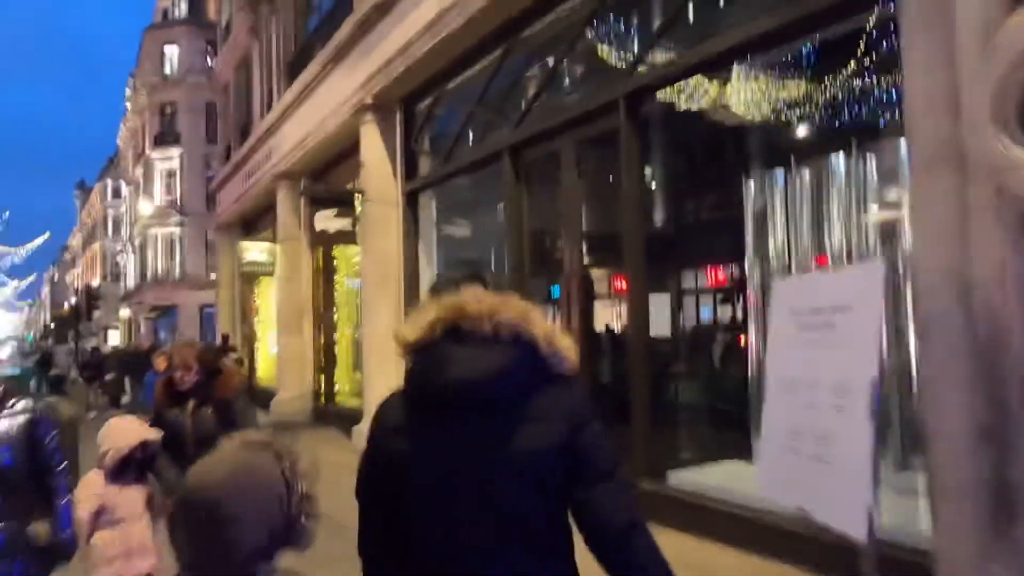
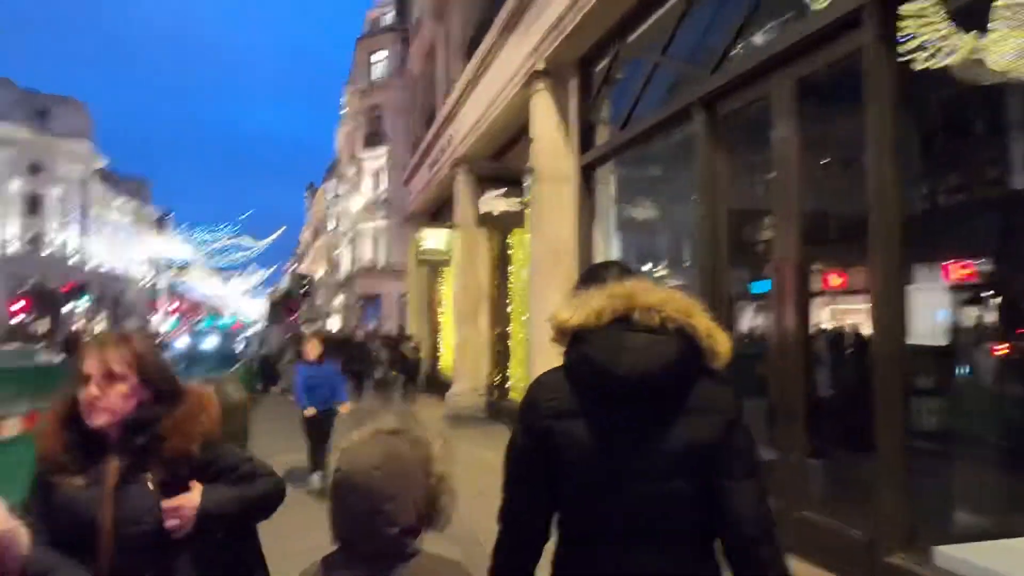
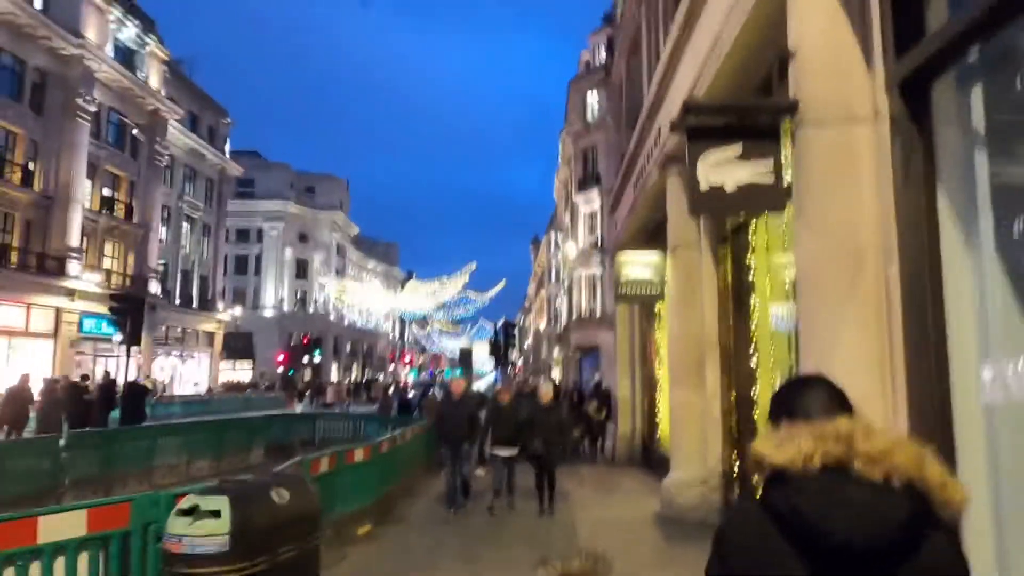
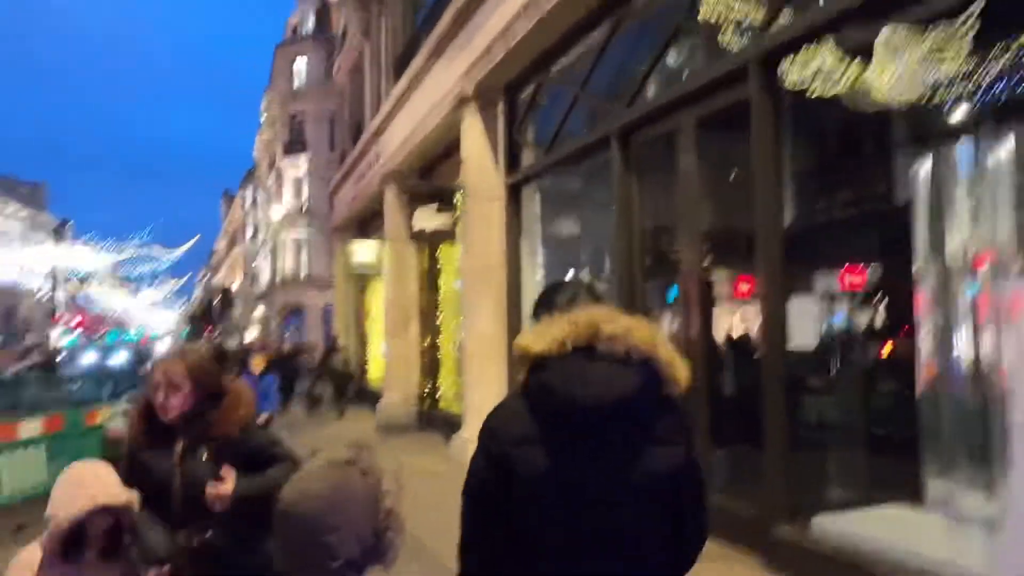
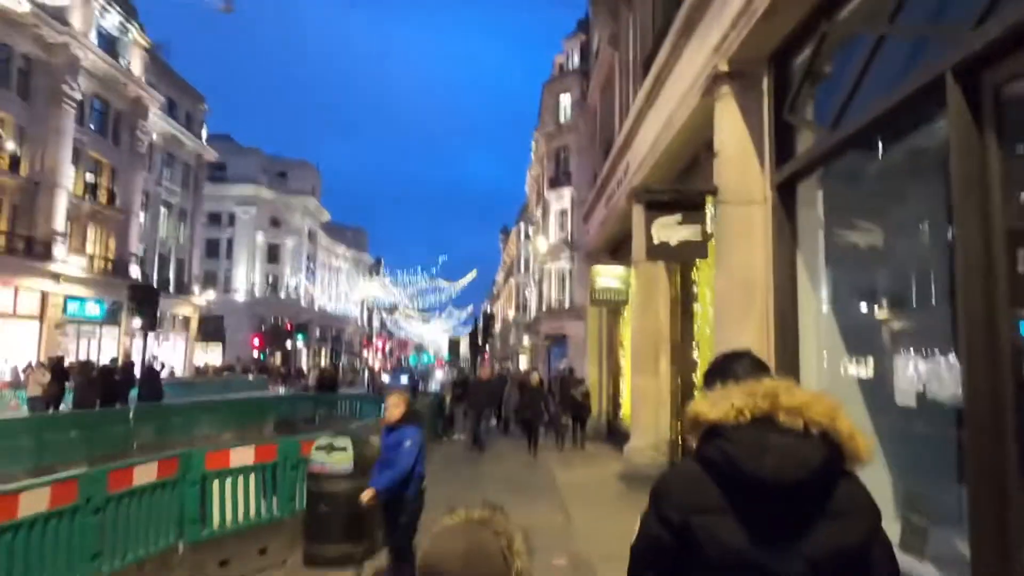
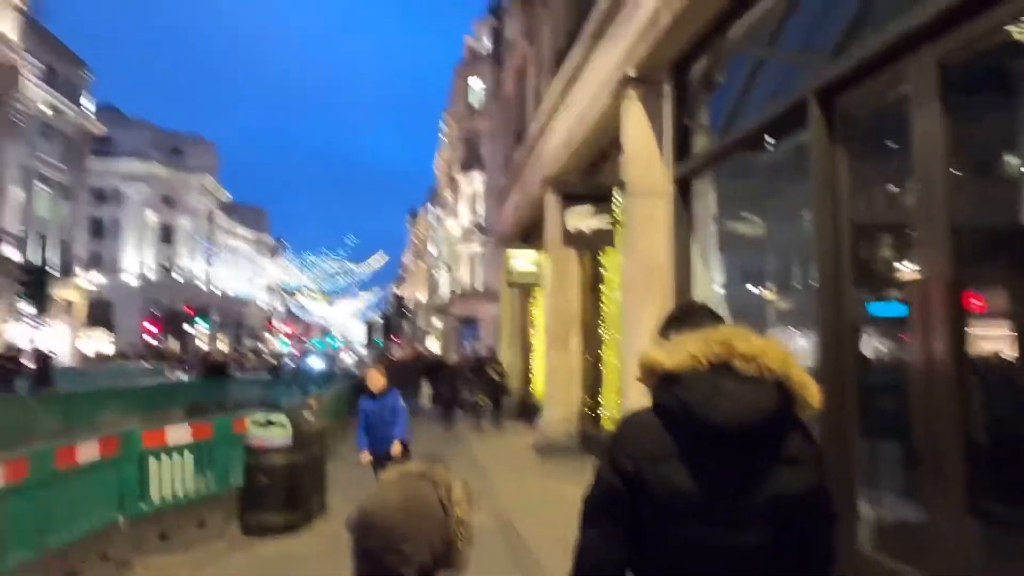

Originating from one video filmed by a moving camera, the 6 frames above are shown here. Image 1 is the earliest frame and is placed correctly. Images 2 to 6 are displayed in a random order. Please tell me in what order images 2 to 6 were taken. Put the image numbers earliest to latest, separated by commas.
4, 2, 6, 5, 3
